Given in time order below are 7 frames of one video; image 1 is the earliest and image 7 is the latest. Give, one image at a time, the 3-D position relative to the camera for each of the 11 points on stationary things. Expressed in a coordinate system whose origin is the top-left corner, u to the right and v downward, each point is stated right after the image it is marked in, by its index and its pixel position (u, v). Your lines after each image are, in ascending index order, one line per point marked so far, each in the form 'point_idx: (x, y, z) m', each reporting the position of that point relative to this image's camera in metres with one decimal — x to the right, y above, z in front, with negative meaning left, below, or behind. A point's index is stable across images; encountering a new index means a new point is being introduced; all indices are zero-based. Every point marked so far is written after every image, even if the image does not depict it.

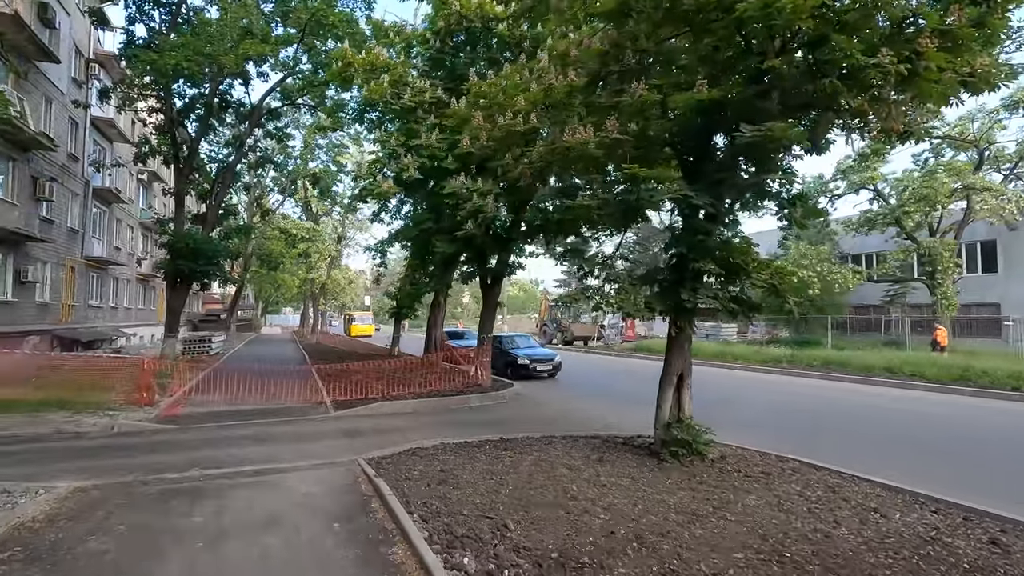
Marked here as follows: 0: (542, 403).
0: (+0.7, -2.8, +13.1) m
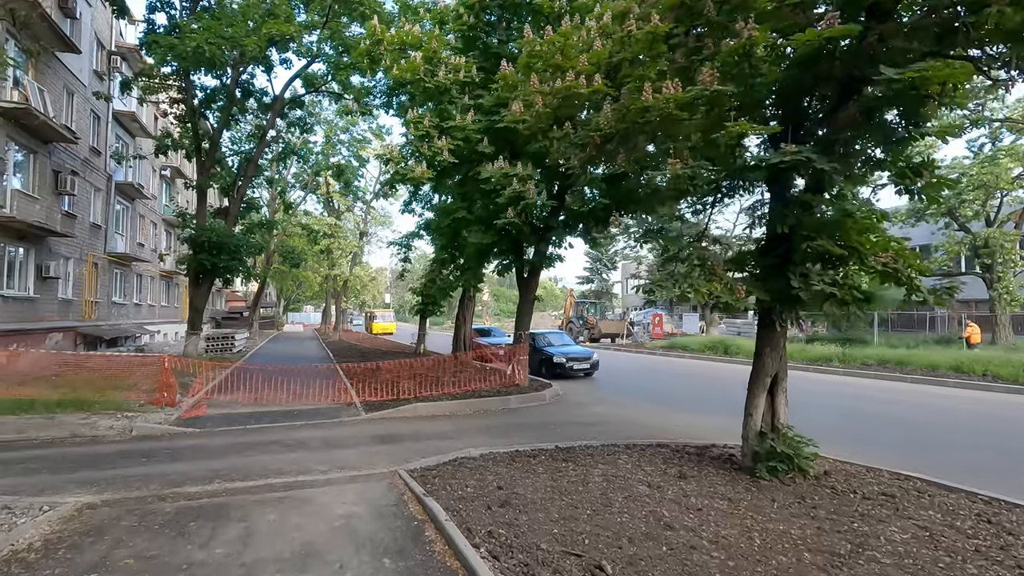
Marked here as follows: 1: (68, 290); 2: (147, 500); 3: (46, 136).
0: (+1.7, -2.7, +12.2) m
1: (-16.3, -0.1, +19.5) m
2: (-3.9, -2.2, +5.6) m
3: (-15.0, +4.9, +17.2) m
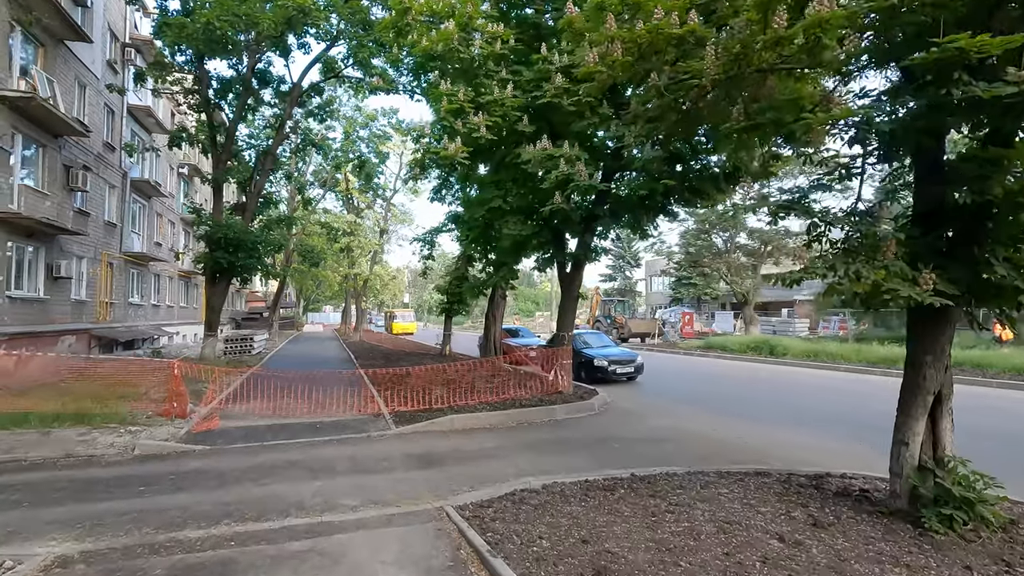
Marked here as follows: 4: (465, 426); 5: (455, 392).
0: (+2.6, -2.6, +10.8) m
1: (-15.2, -0.1, +18.7) m
2: (-3.1, -2.2, +4.4) m
3: (-14.0, +4.9, +16.4) m
4: (-0.8, -2.4, +9.4) m
5: (-1.2, -2.2, +11.4) m
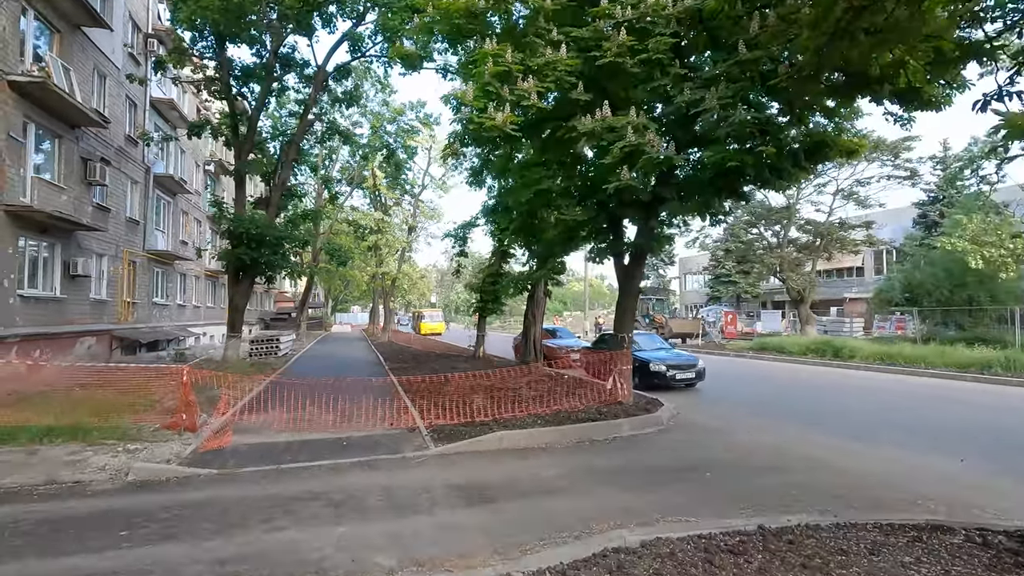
0: (+3.5, -2.5, +9.2) m
1: (-13.8, -0.1, +17.9) m
2: (-2.5, -2.1, +3.1) m
3: (-12.8, +4.9, +15.5) m
4: (+0.1, -2.3, +8.0) m
5: (-0.2, -2.2, +9.9) m
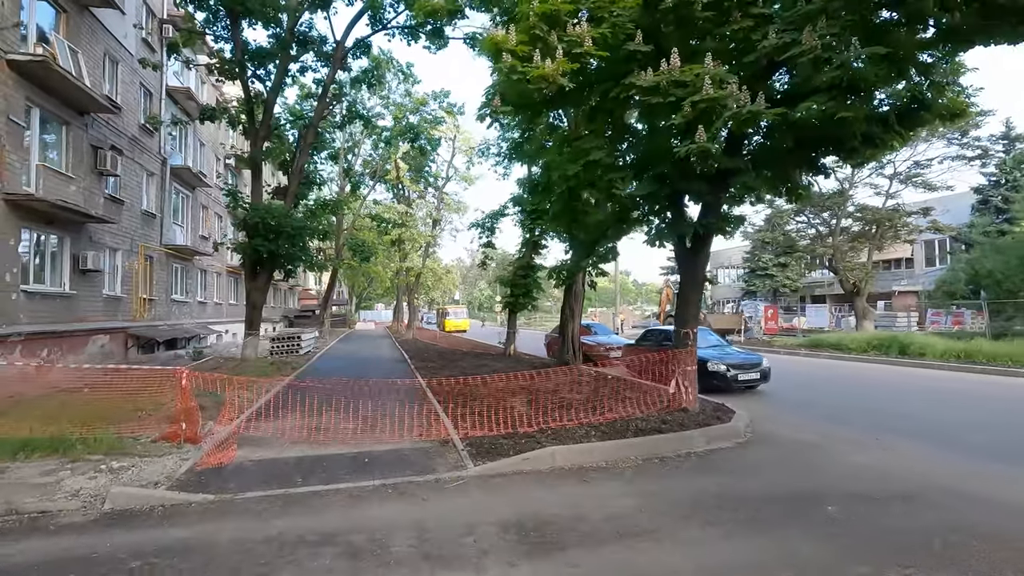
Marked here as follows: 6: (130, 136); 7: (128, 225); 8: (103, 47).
0: (+4.3, -2.3, +7.7) m
1: (-12.7, +0.1, +17.1) m
2: (-2.0, -2.0, +1.8) m
3: (-11.9, +5.1, +14.6) m
4: (+0.7, -2.2, +6.6) m
5: (+0.5, -2.0, +8.6) m
6: (-12.8, +5.1, +17.8) m
7: (-12.8, +2.1, +17.7) m
8: (-12.6, +7.4, +16.3) m
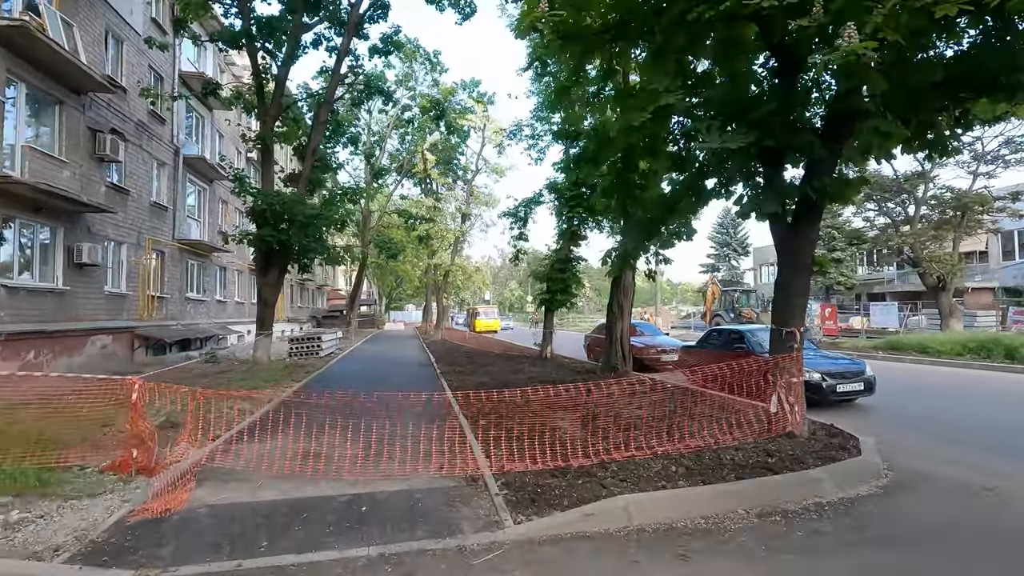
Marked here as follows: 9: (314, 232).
0: (+4.8, -2.1, +5.4) m
1: (-11.6, +0.2, +15.8) m
2: (-1.8, -1.8, 0.0) m
3: (-10.9, +5.2, +13.3) m
4: (+1.2, -2.0, +4.5) m
5: (+1.1, -1.8, +6.5) m
6: (-11.7, +5.2, +16.5) m
7: (-11.7, +2.2, +16.5) m
8: (-11.5, +7.5, +15.1) m
9: (-5.7, +1.6, +15.2) m
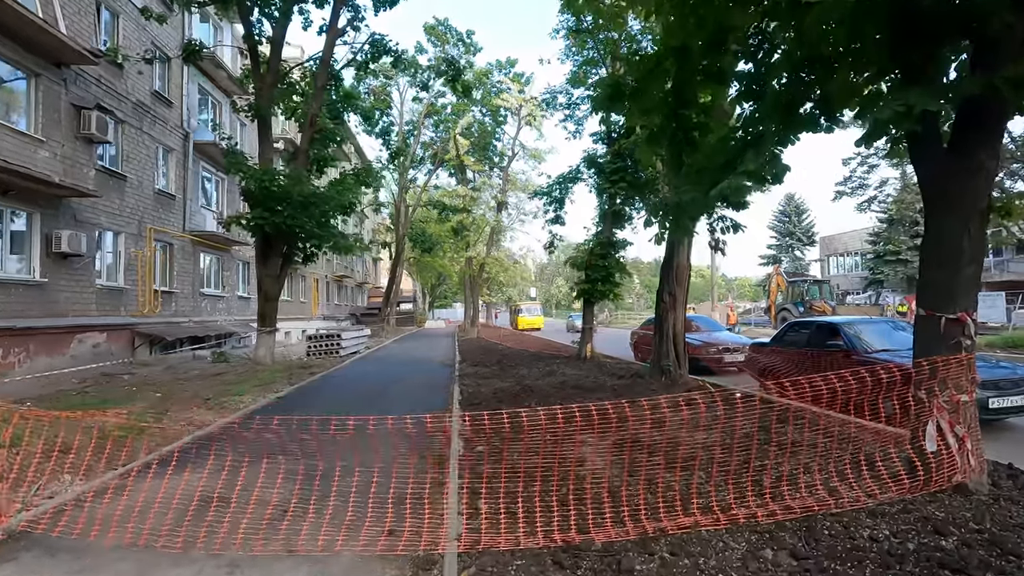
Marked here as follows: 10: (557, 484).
0: (+4.6, -1.8, +2.8) m
1: (-10.8, +0.3, +14.6) m
2: (-2.4, -1.6, -2.1) m
3: (-10.4, +5.4, +12.0) m
4: (+1.0, -1.7, +2.2) m
5: (+1.1, -1.5, +4.2) m
6: (-10.8, +5.4, +15.3) m
7: (-10.8, +2.4, +15.2) m
8: (-10.9, +7.7, +13.8) m
9: (-4.9, +1.8, +13.4) m
10: (+0.4, -1.5, +4.3) m
